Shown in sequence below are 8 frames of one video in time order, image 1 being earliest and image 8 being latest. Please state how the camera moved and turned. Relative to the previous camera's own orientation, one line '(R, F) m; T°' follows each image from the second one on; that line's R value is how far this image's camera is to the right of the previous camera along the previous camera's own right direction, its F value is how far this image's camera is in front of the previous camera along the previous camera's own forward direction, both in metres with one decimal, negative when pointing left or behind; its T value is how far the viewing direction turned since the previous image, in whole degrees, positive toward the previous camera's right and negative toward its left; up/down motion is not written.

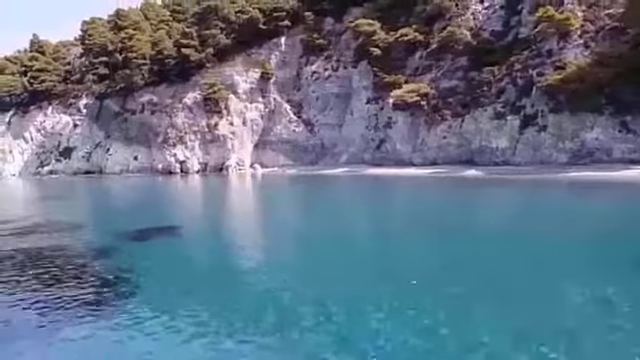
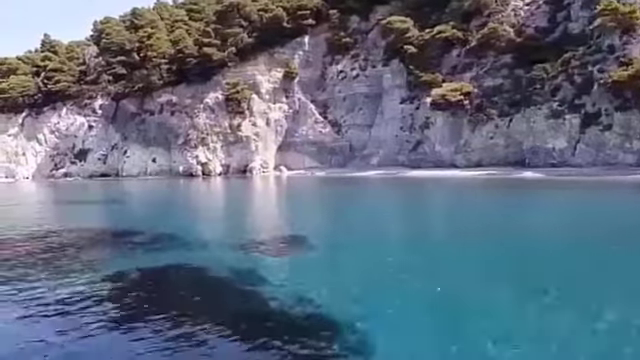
(-2.5, +2.1) m; 0°
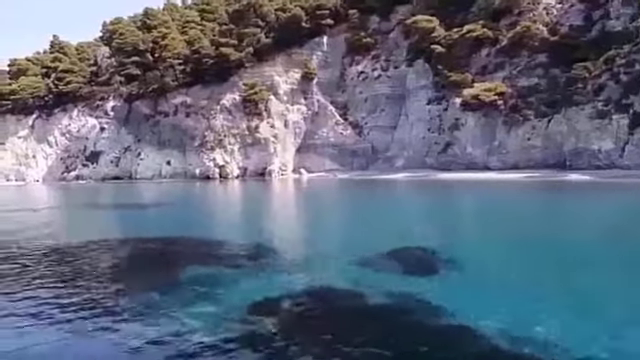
(-2.0, +1.4) m; 0°
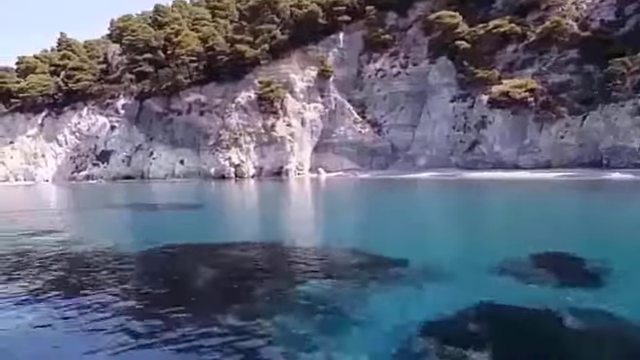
(-1.7, +1.2) m; 0°
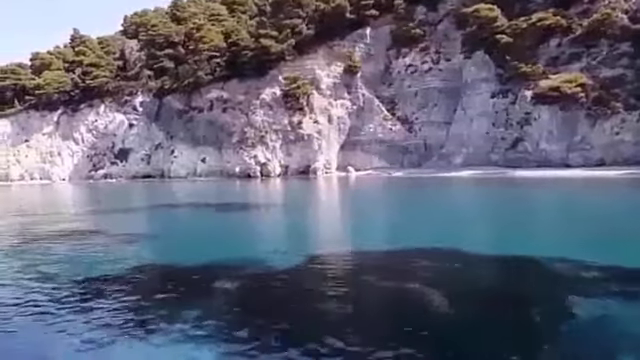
(-2.5, +1.8) m; 0°
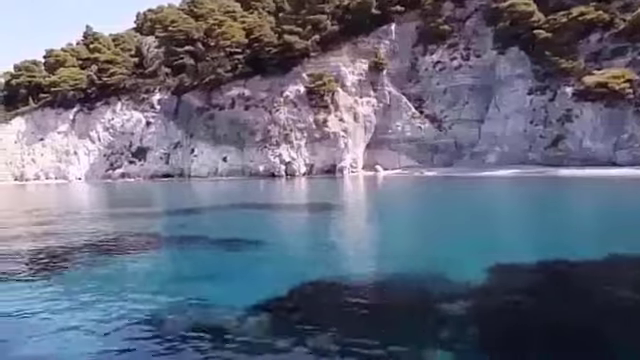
(-2.4, +1.3) m; 0°
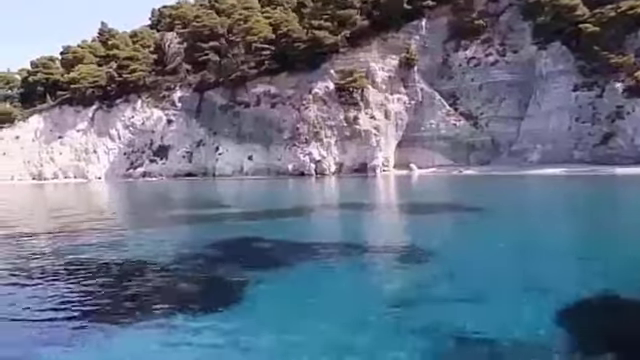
(-2.7, +1.5) m; 0°
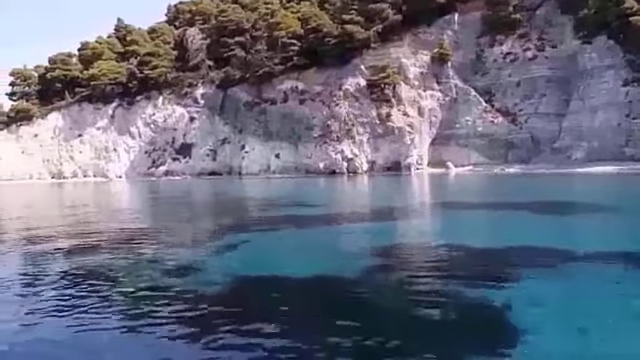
(-2.7, +1.6) m; 0°
